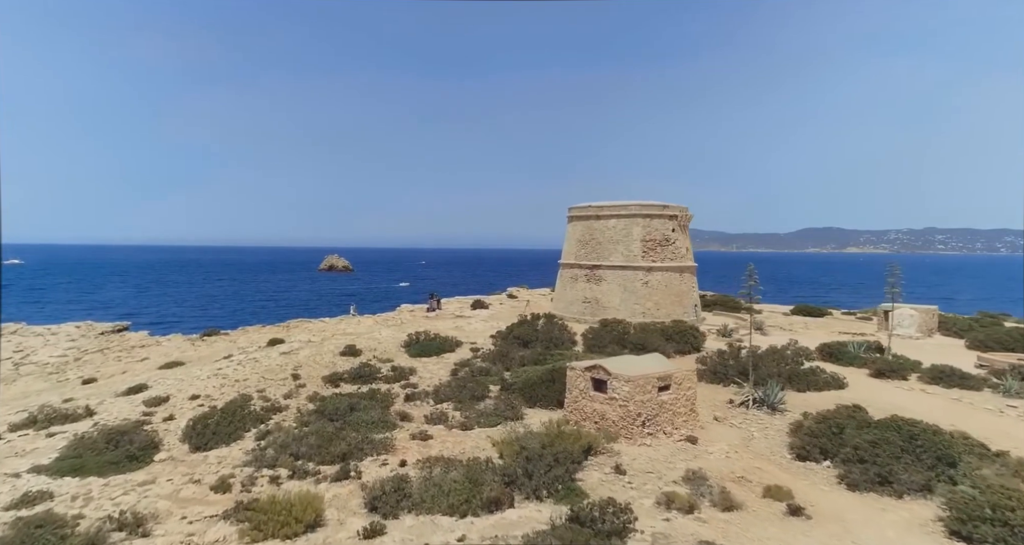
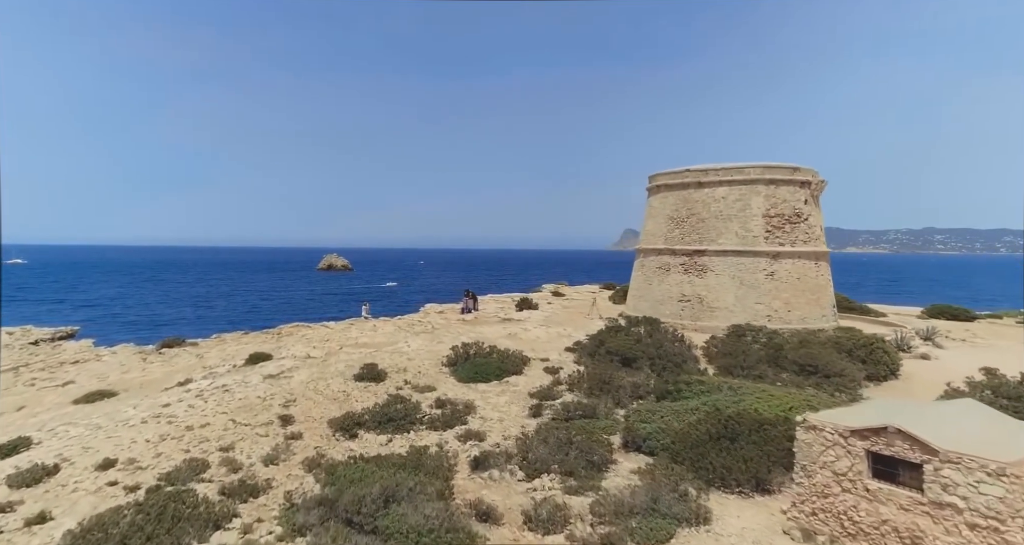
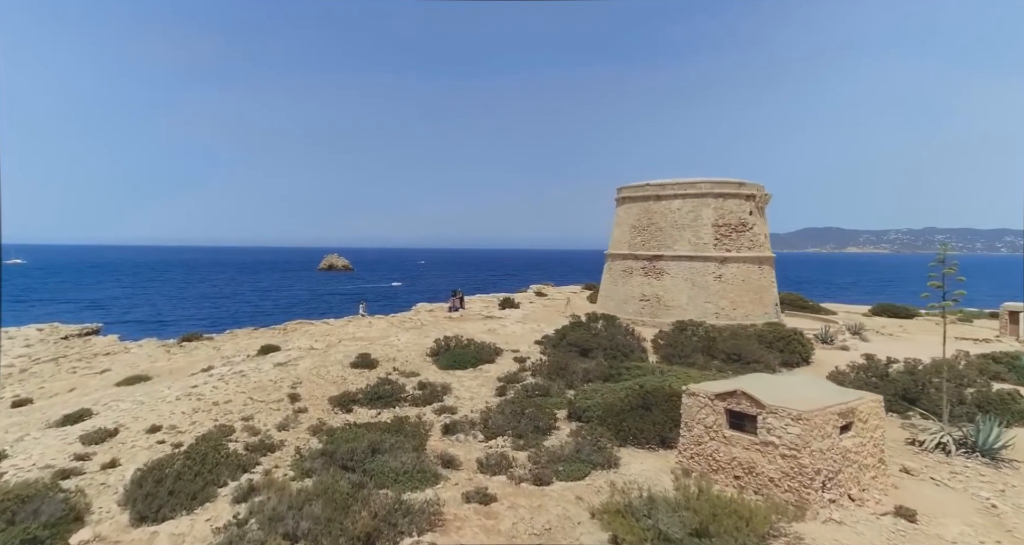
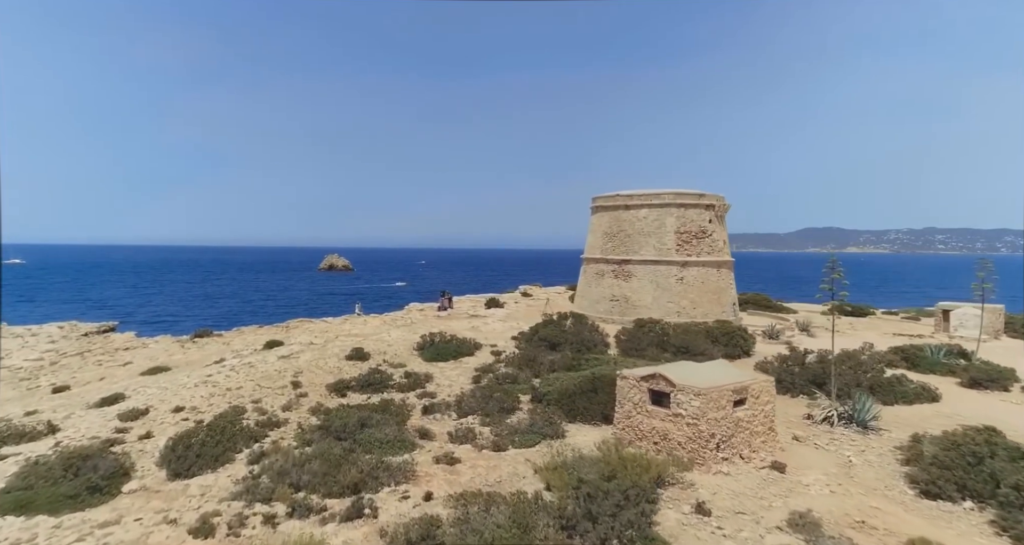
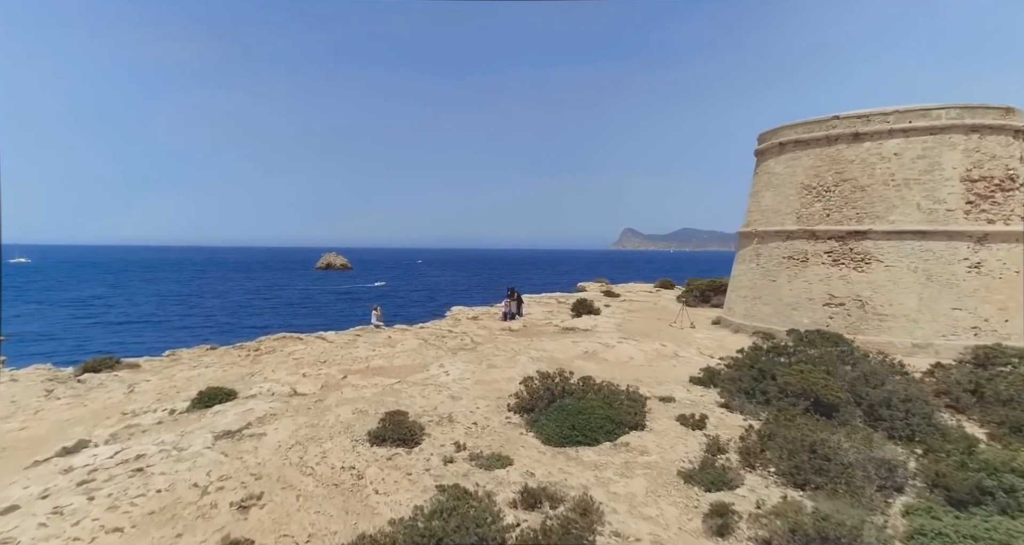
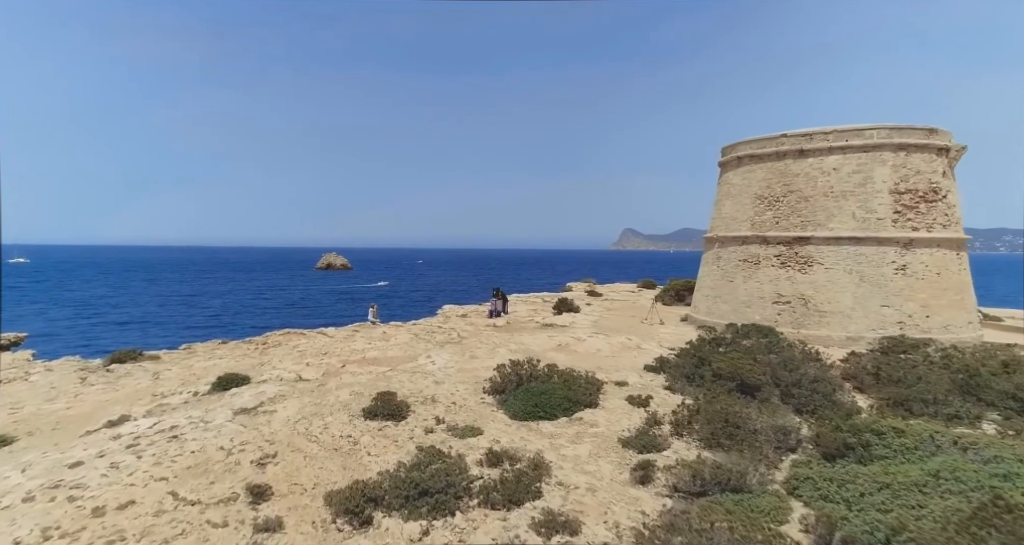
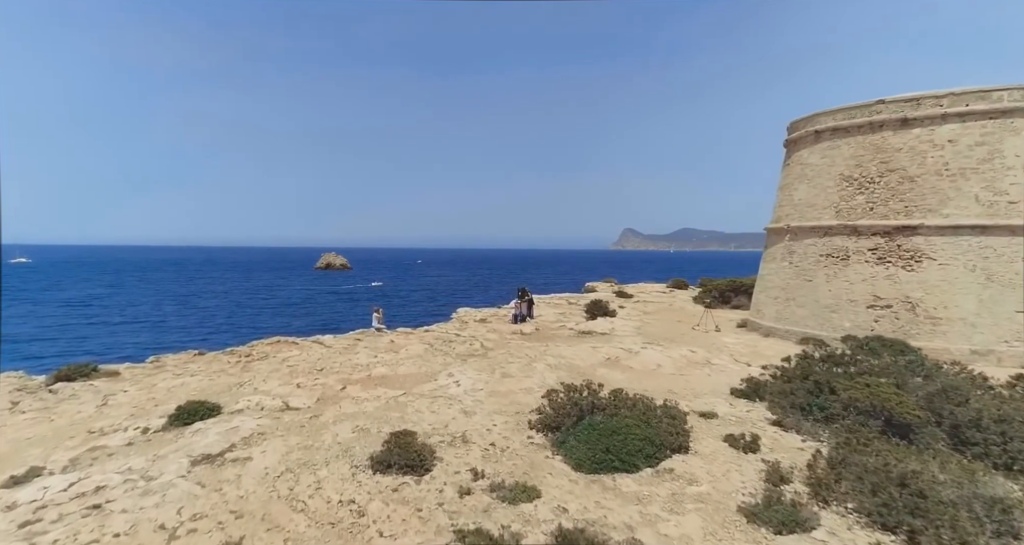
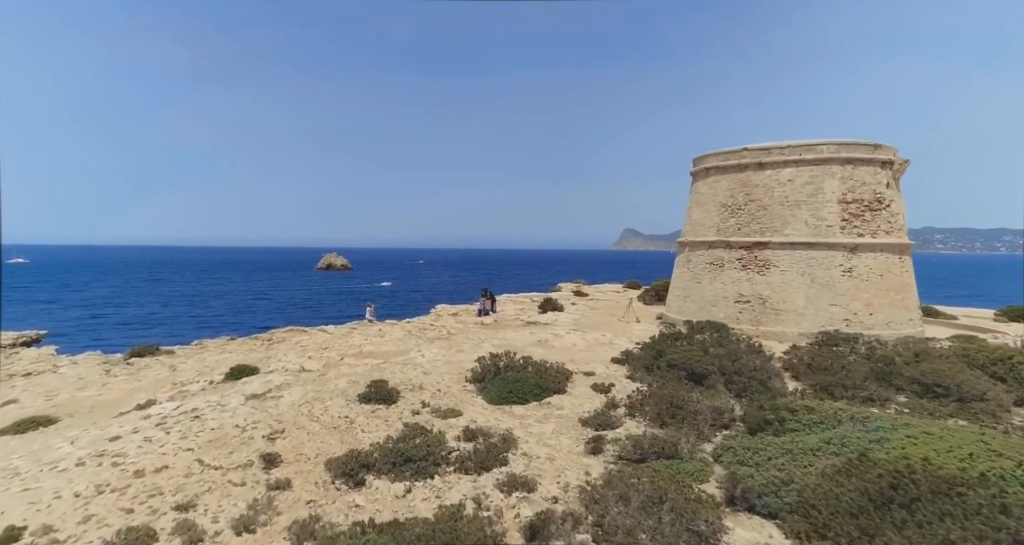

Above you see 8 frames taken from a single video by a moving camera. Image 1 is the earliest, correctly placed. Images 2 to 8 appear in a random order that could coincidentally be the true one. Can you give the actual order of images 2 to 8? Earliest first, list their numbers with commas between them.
4, 3, 2, 8, 6, 5, 7
